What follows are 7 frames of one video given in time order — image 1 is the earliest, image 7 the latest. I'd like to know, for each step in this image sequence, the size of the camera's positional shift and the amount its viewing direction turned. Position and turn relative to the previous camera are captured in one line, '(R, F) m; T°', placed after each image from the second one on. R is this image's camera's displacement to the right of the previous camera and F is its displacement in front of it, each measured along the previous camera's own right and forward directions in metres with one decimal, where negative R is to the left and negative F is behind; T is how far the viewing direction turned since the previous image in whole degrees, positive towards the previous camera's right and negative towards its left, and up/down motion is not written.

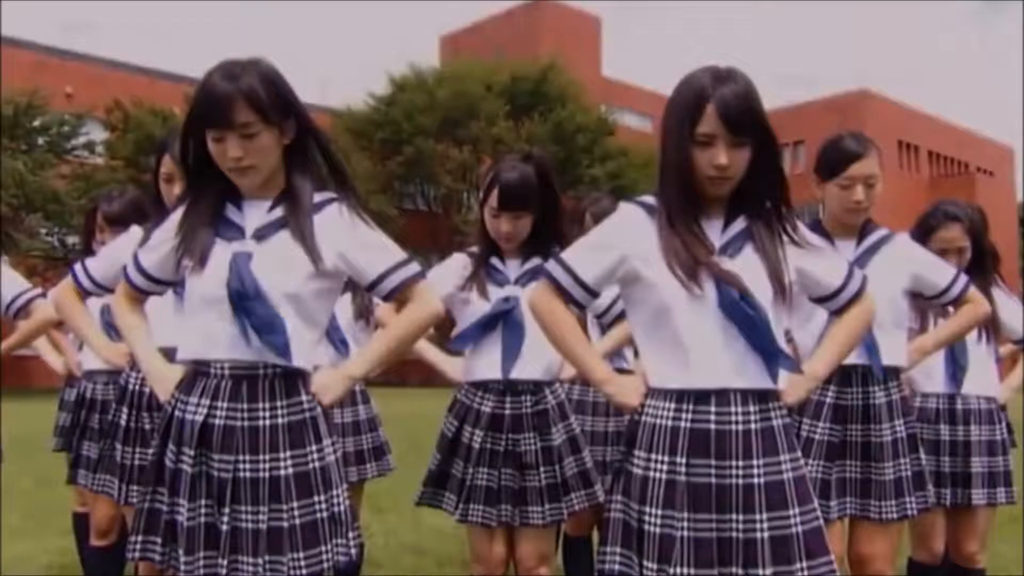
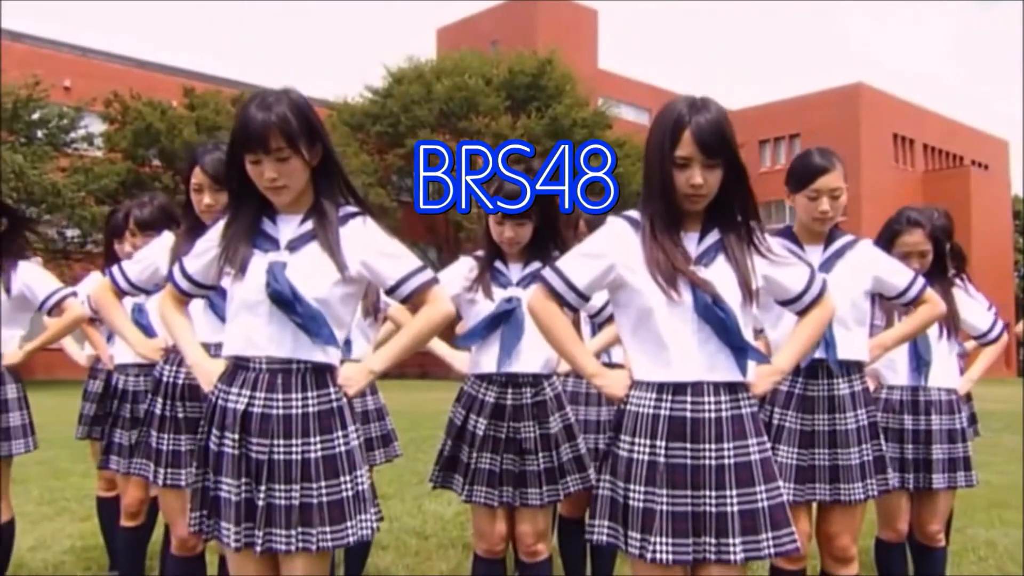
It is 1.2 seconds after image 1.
(0.0, -0.3) m; 0°
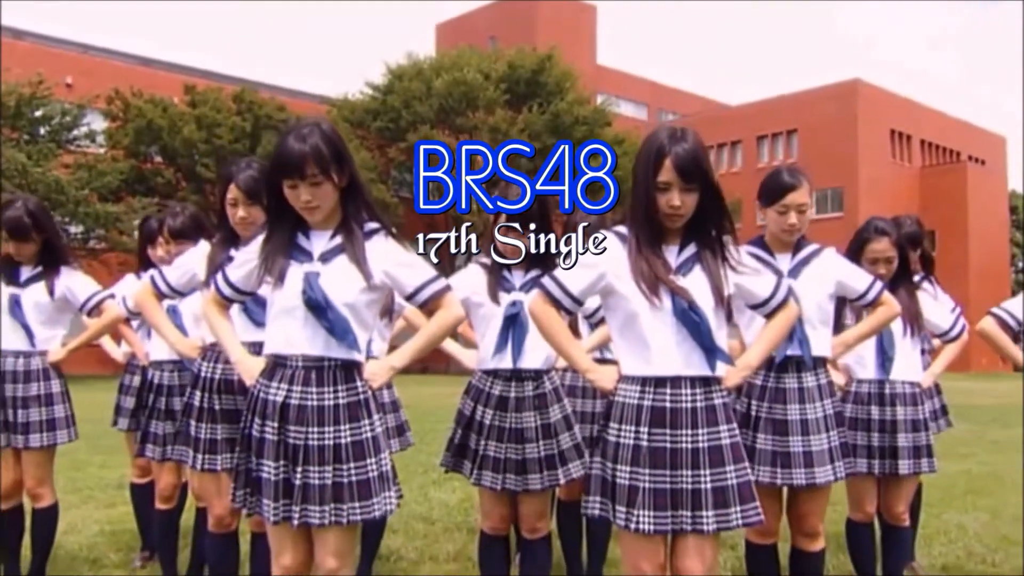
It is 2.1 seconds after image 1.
(0.0, -0.3) m; 0°
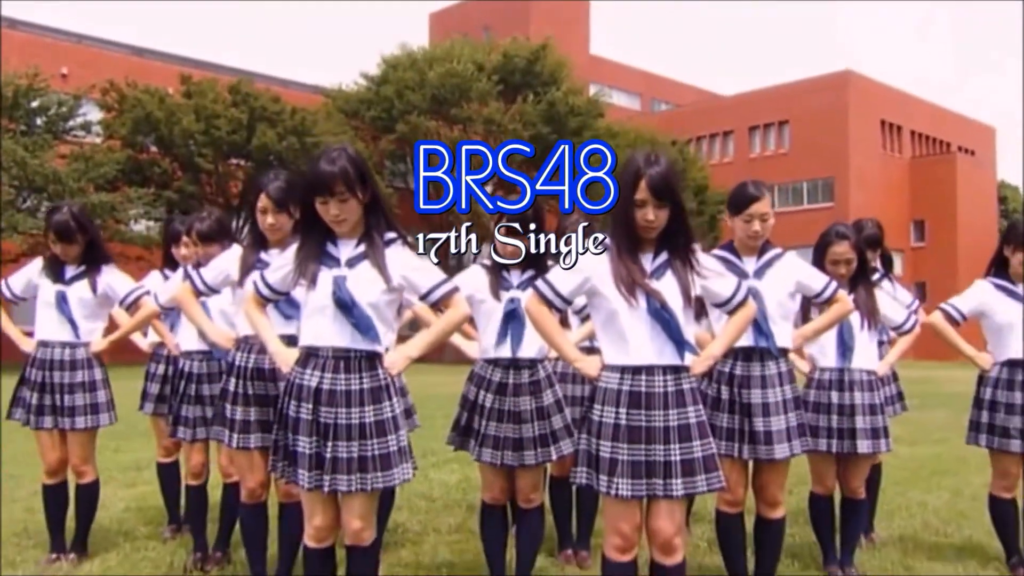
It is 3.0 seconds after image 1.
(0.0, -0.5) m; 0°
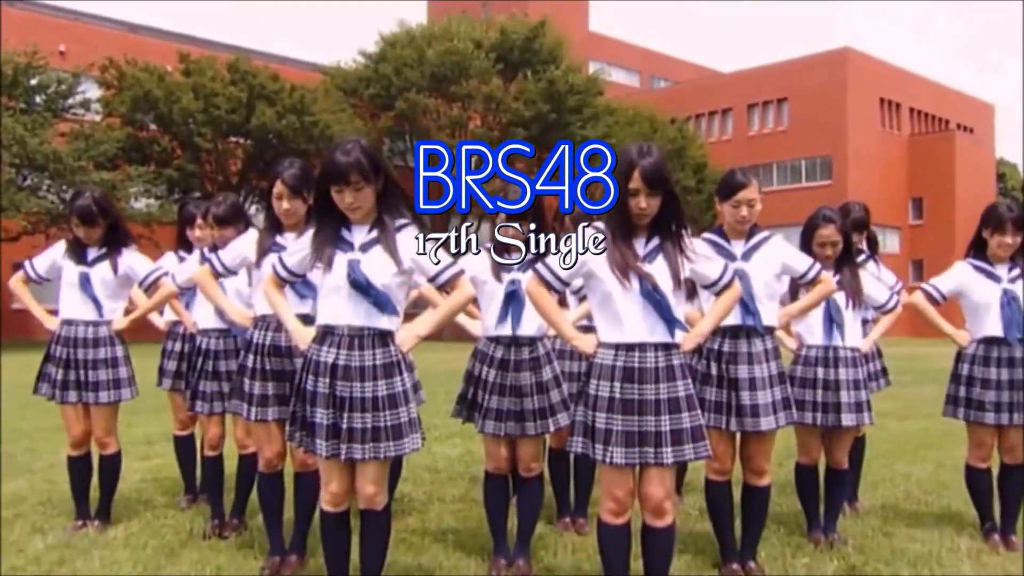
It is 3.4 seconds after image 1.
(0.0, -0.2) m; 0°
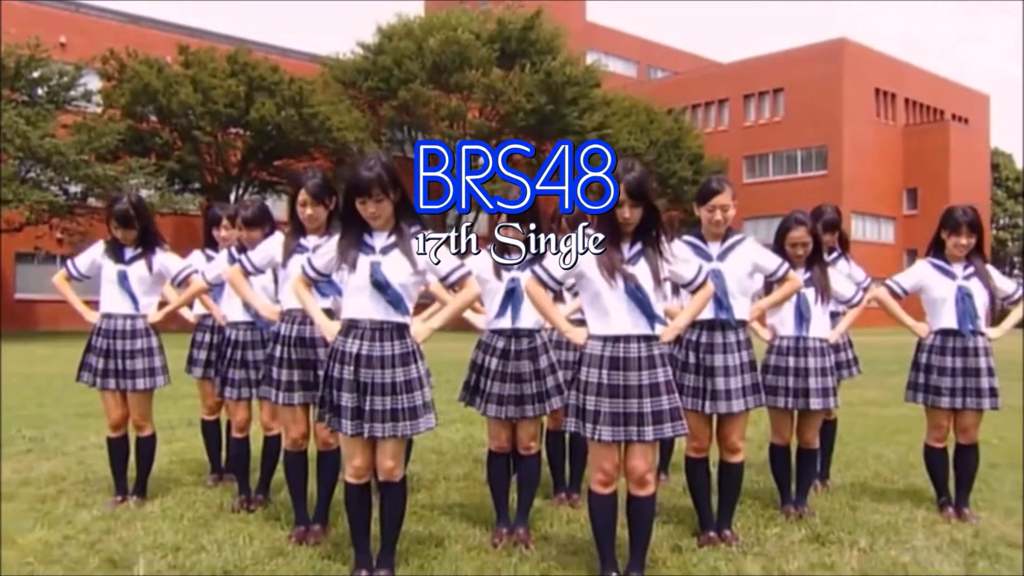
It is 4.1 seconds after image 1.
(0.0, -0.5) m; 0°
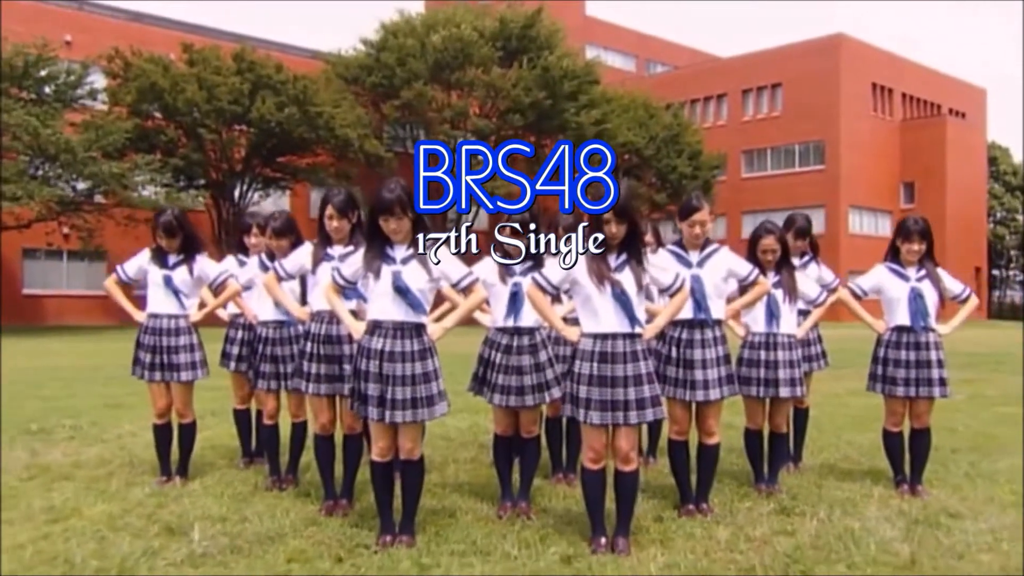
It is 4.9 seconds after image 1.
(0.0, -0.6) m; 0°
